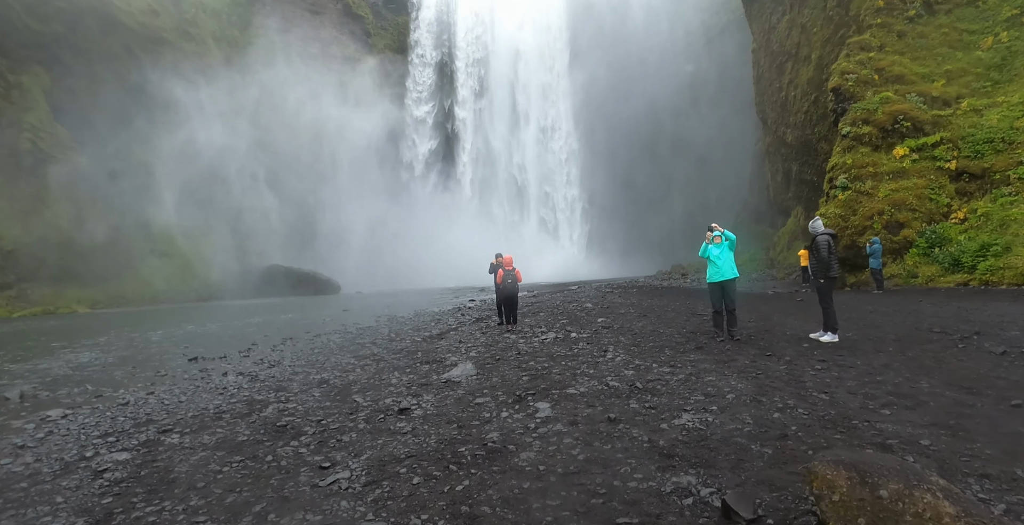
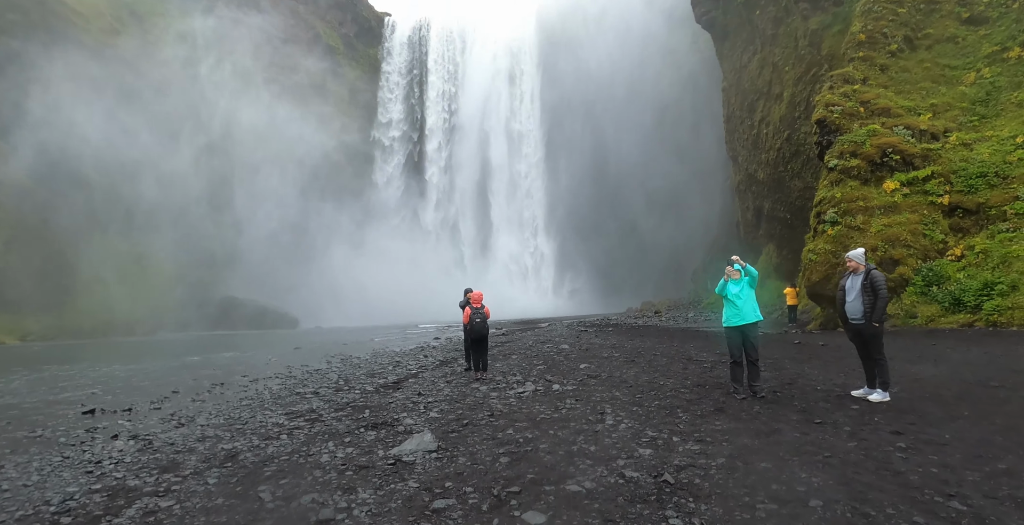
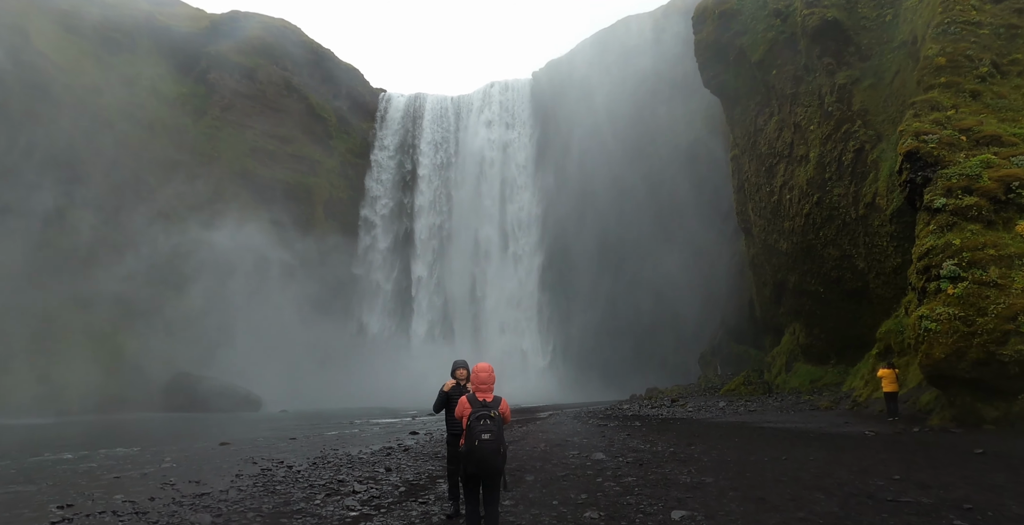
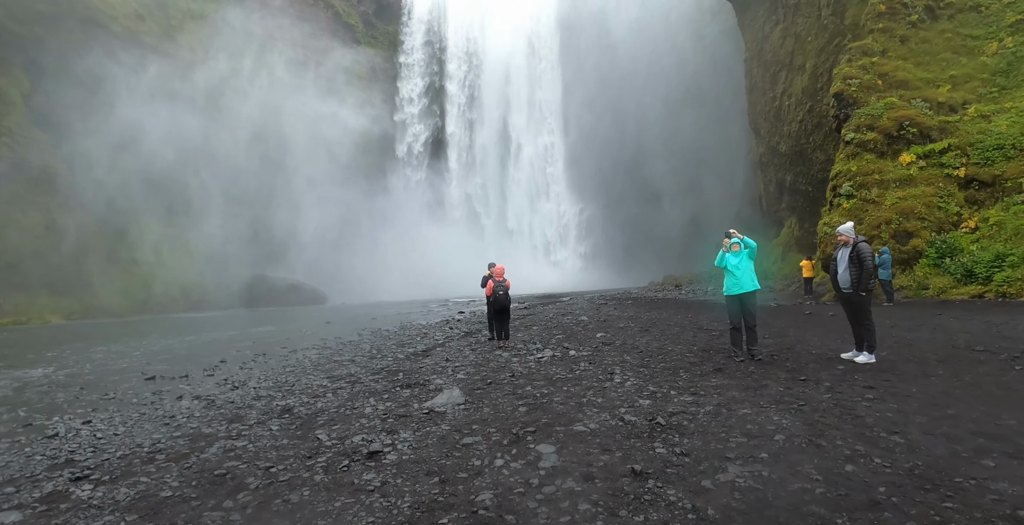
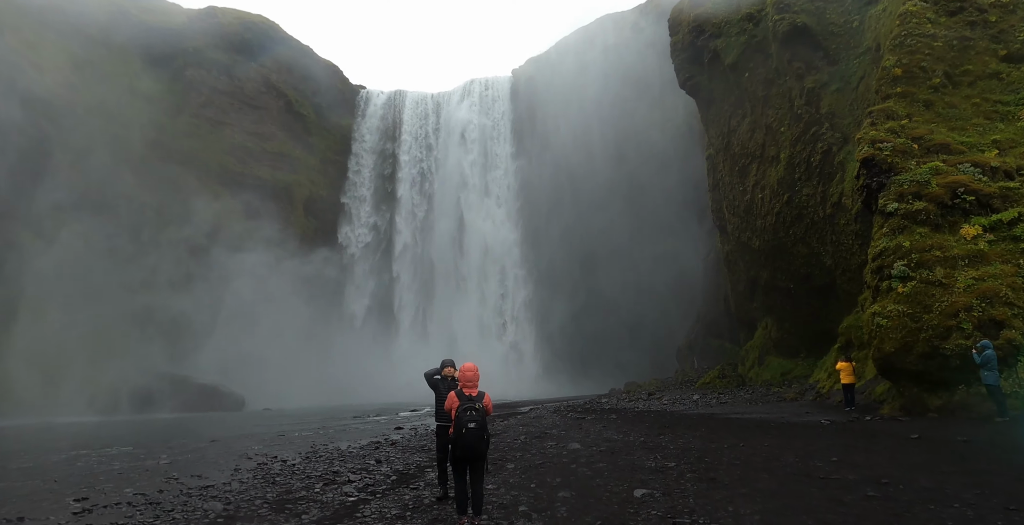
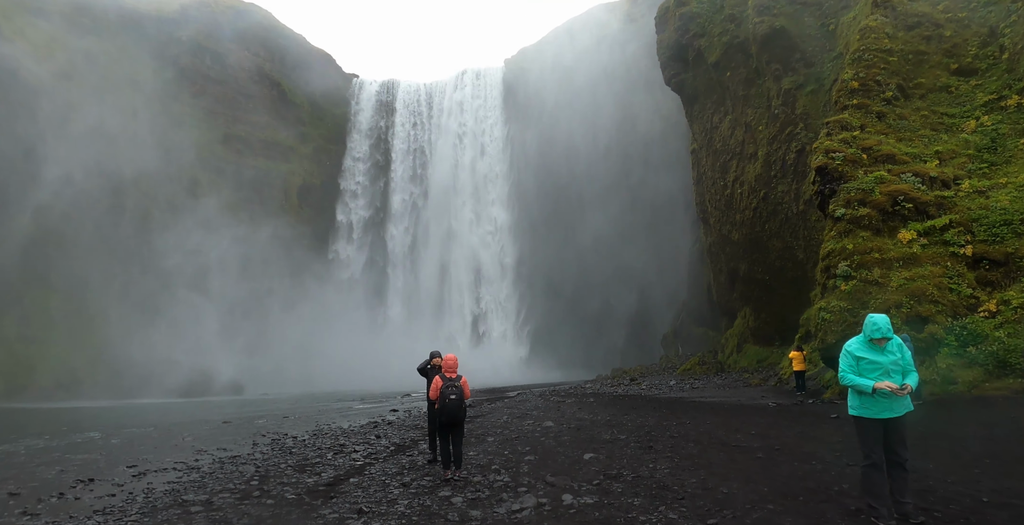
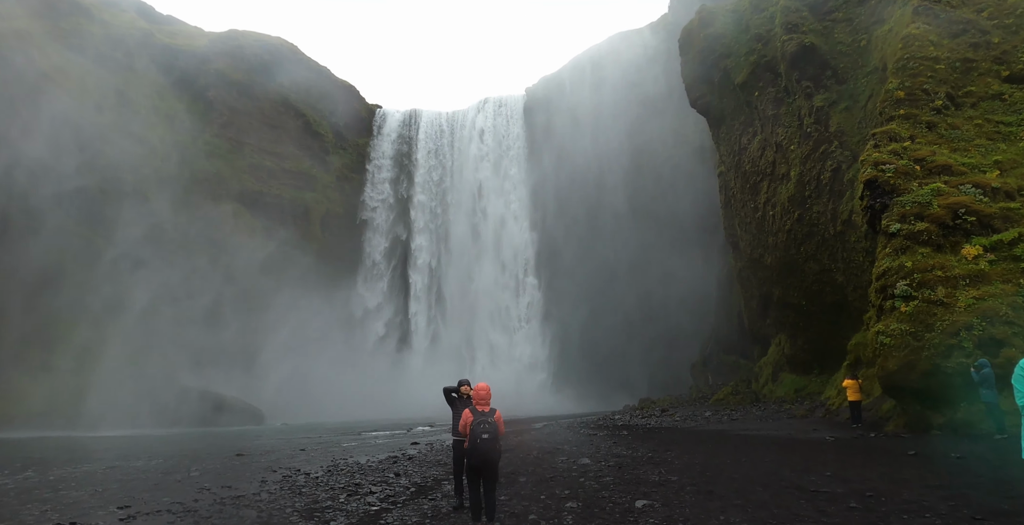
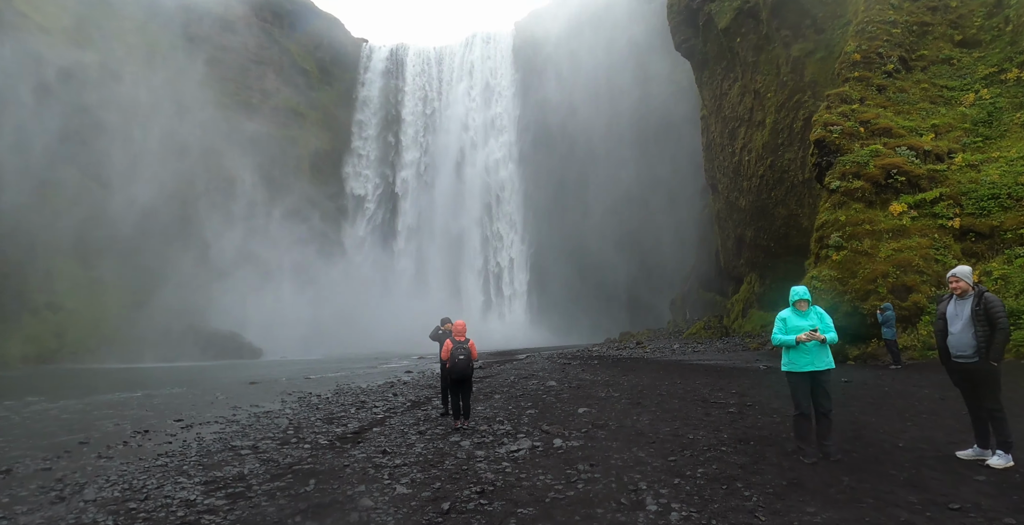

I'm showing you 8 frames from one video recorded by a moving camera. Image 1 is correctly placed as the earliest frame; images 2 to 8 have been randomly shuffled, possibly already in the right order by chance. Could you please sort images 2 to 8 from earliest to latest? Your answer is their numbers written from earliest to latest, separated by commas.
4, 2, 8, 6, 7, 5, 3
